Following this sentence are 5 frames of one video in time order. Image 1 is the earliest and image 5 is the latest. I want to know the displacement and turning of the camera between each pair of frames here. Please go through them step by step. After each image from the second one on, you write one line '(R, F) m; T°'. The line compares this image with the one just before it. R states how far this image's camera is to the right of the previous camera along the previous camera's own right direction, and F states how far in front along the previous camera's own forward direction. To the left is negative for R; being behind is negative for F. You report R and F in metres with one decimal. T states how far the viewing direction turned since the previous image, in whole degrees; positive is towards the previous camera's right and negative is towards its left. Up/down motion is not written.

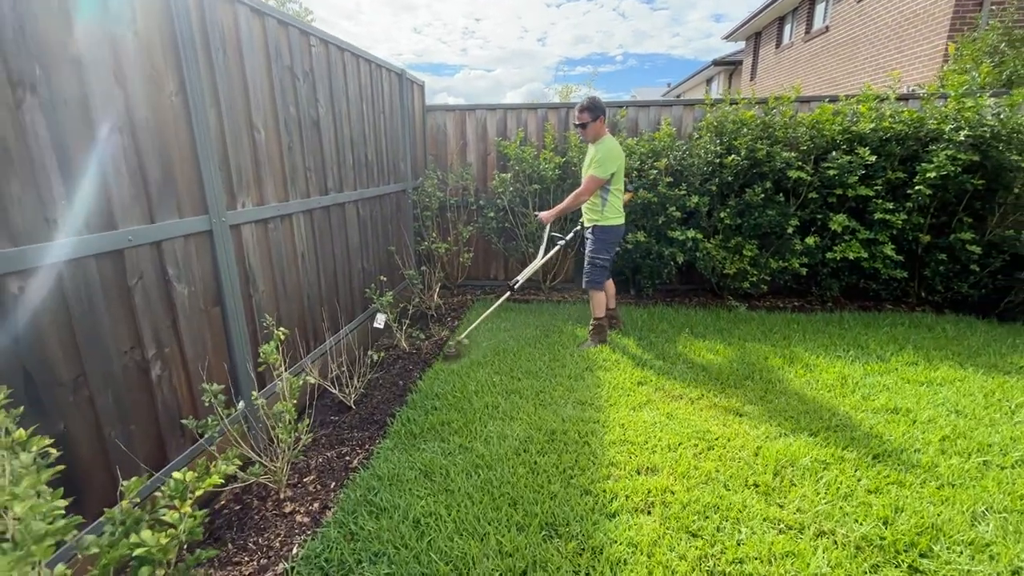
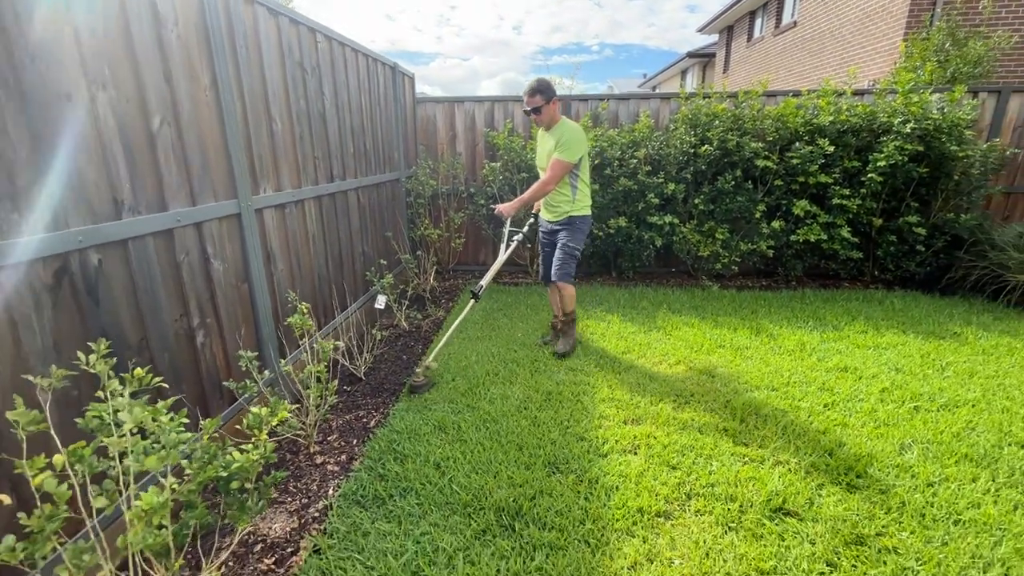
(-0.1, -0.3) m; +3°
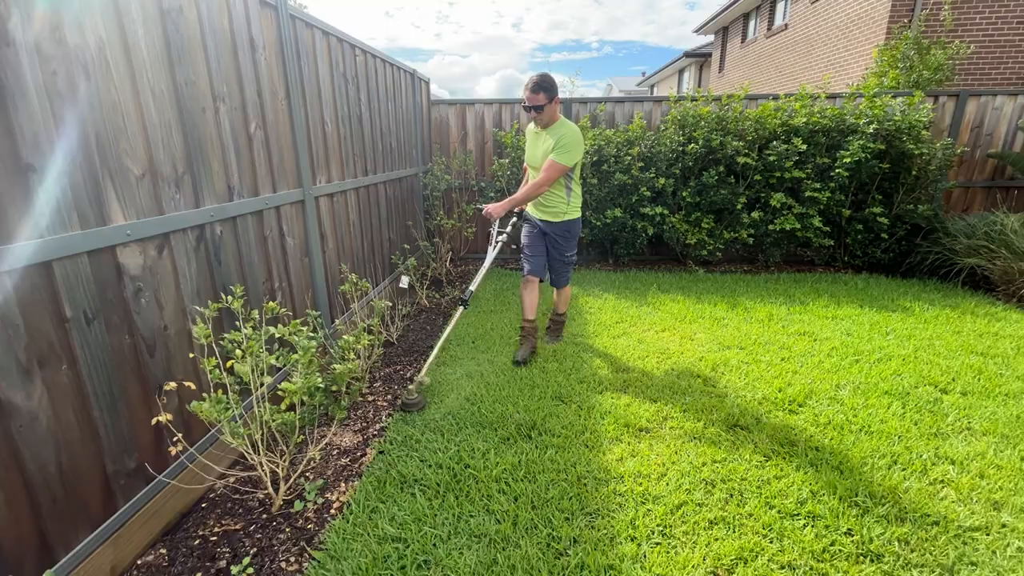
(-0.1, -0.6) m; 0°
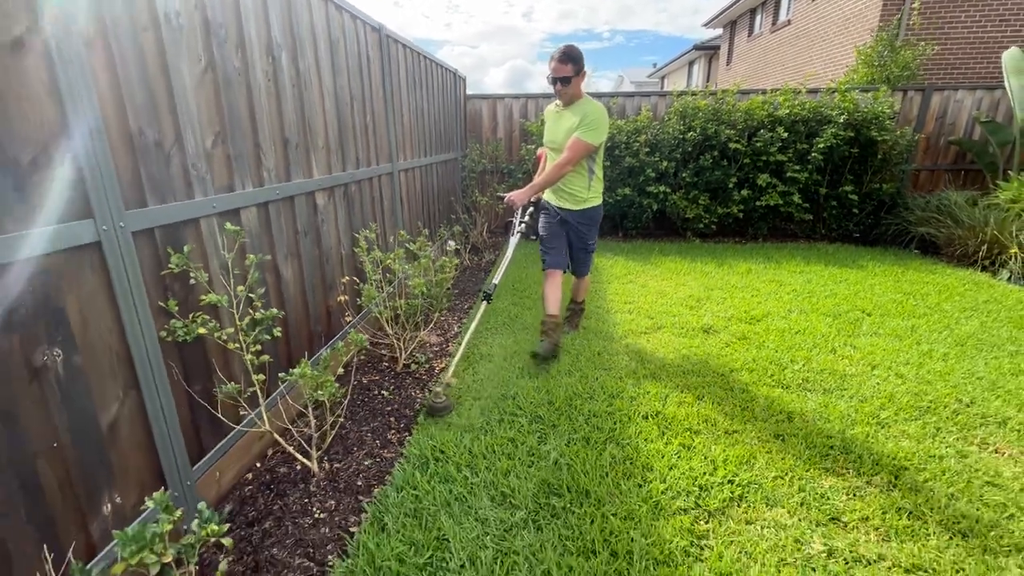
(-0.2, -1.0) m; -1°
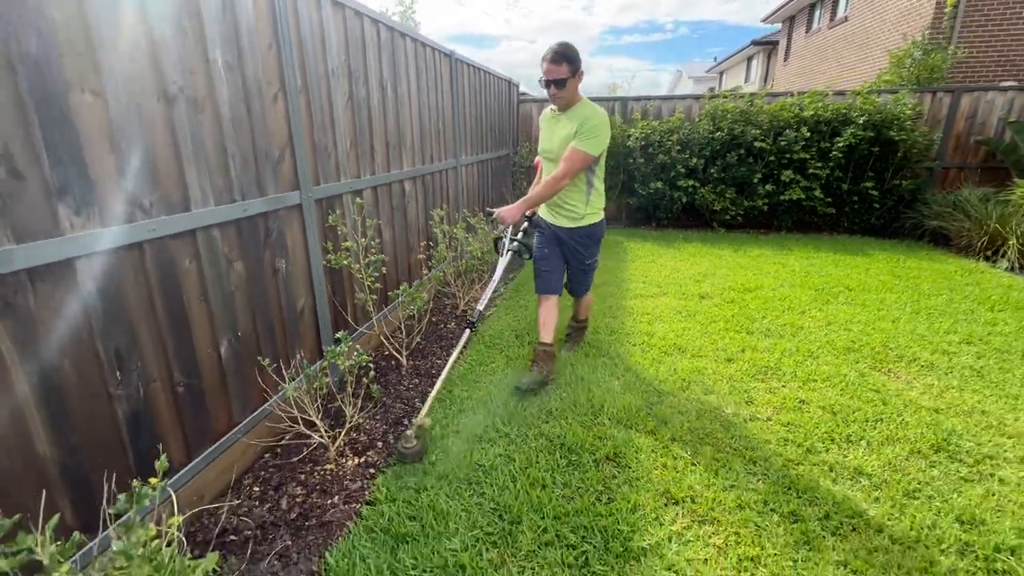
(+0.2, -1.0) m; -6°
